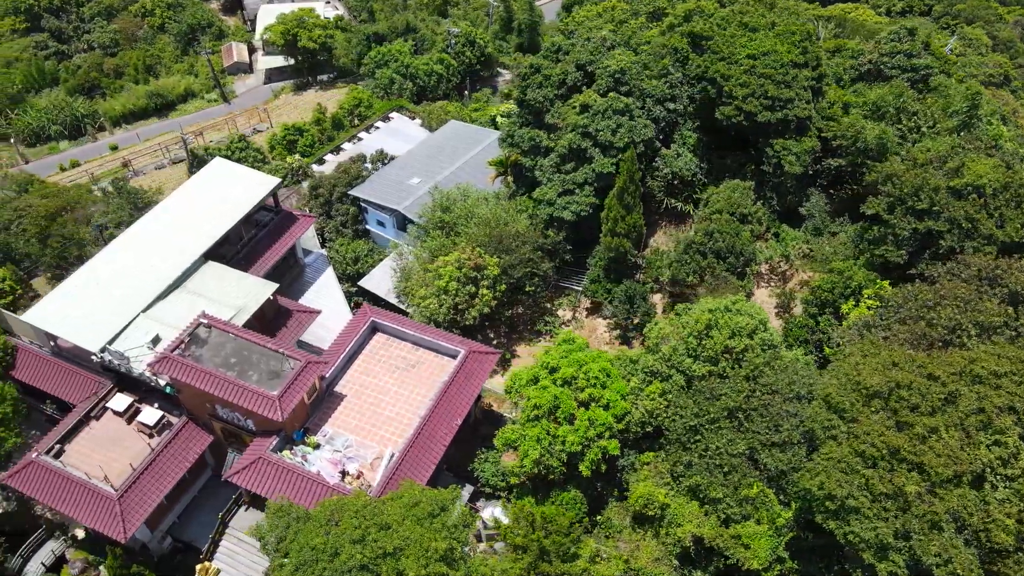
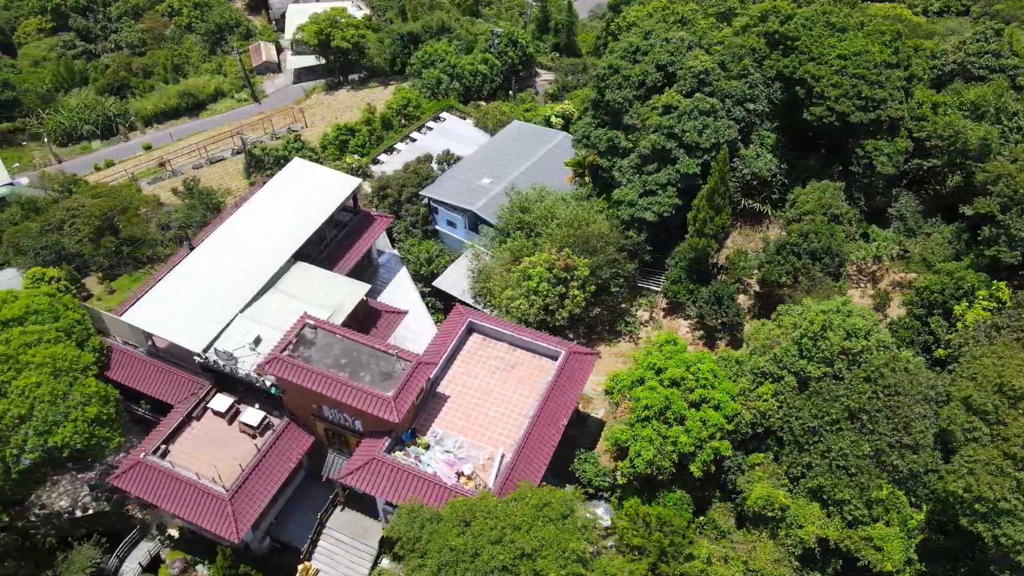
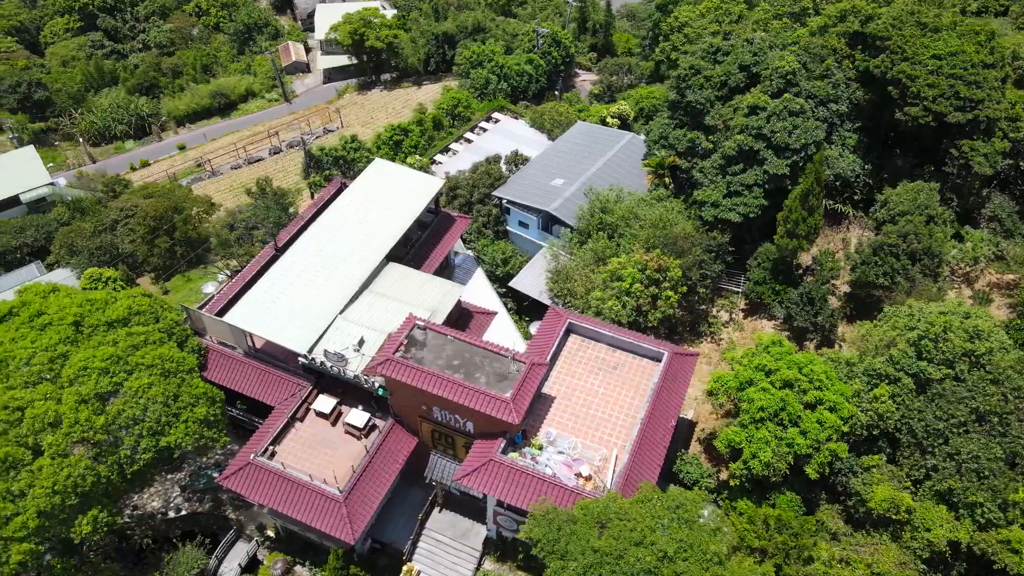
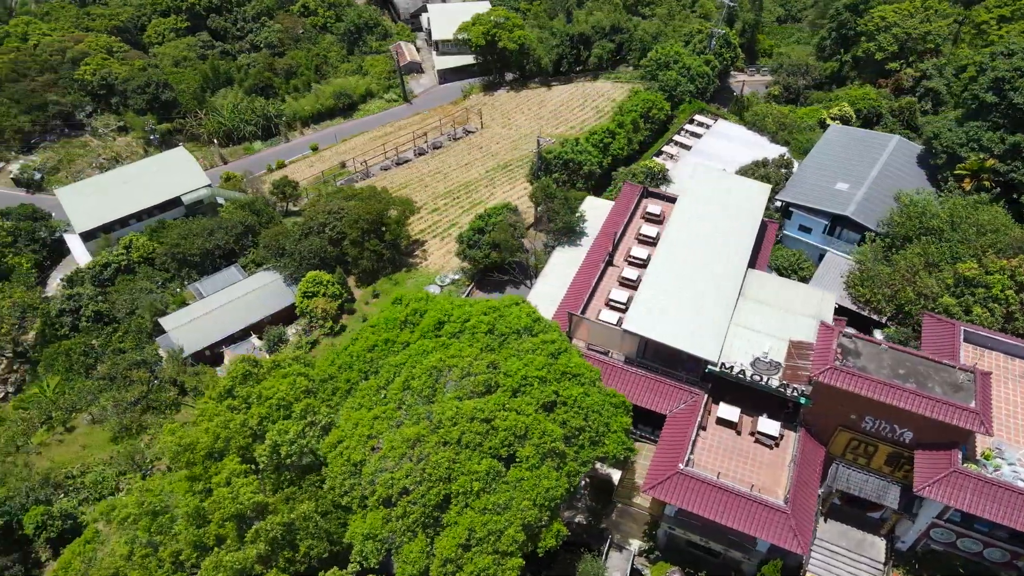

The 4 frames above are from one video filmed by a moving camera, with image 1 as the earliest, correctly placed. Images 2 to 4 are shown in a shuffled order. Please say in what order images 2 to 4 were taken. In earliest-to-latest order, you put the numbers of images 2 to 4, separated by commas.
2, 3, 4
